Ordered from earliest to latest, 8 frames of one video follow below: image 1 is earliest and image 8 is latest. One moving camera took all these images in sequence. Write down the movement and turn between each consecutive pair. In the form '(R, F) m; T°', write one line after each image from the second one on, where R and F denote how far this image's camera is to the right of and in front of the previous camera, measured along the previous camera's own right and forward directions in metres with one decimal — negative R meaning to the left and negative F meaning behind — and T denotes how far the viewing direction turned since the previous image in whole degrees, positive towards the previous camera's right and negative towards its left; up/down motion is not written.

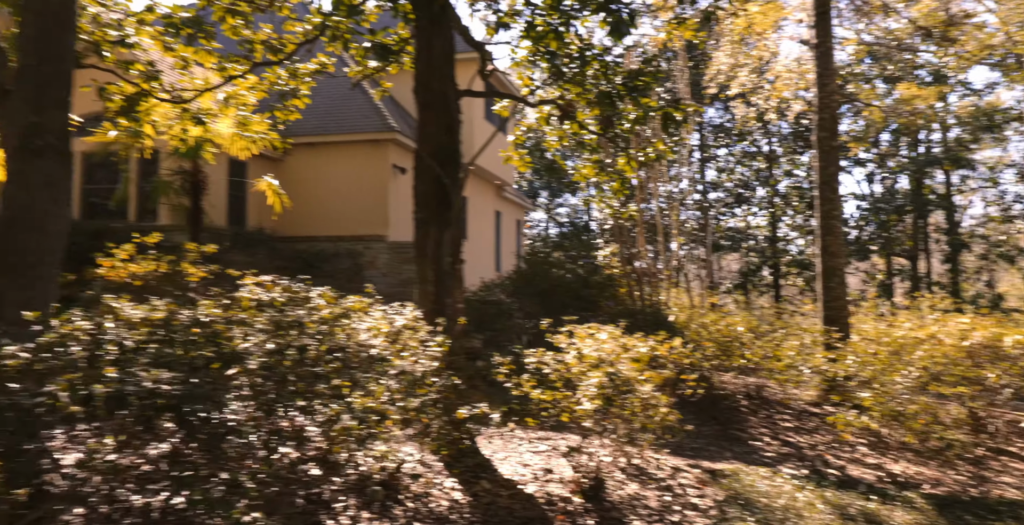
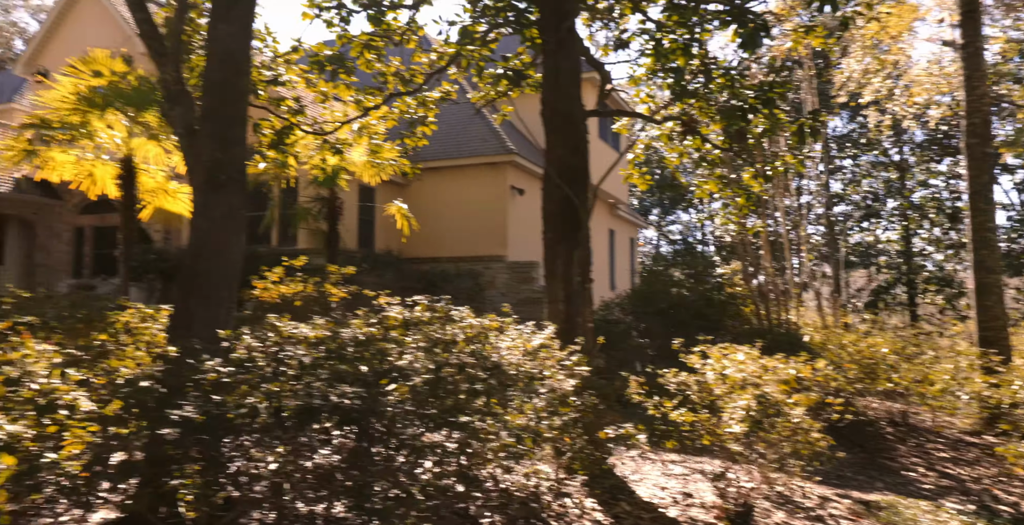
(-0.2, -0.1) m; -9°
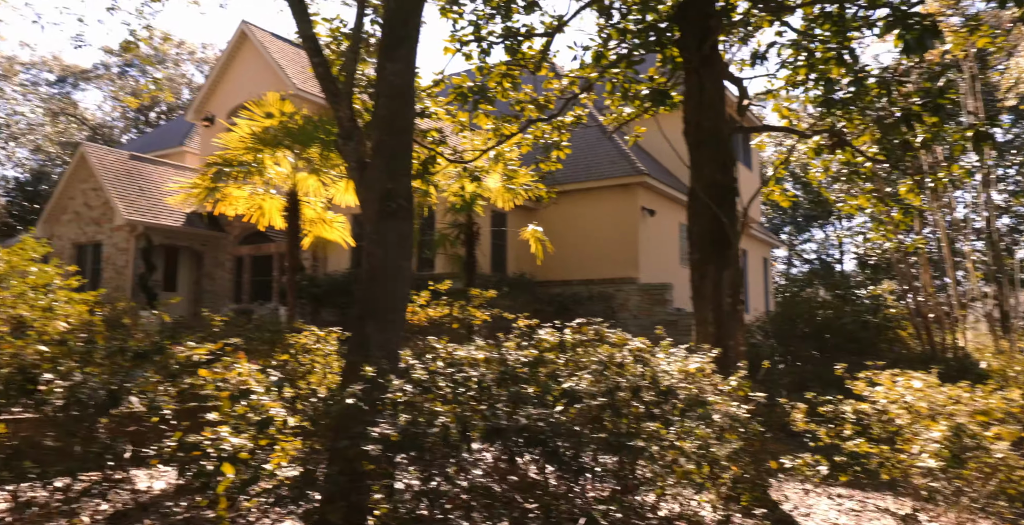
(-0.3, 0.0) m; -10°
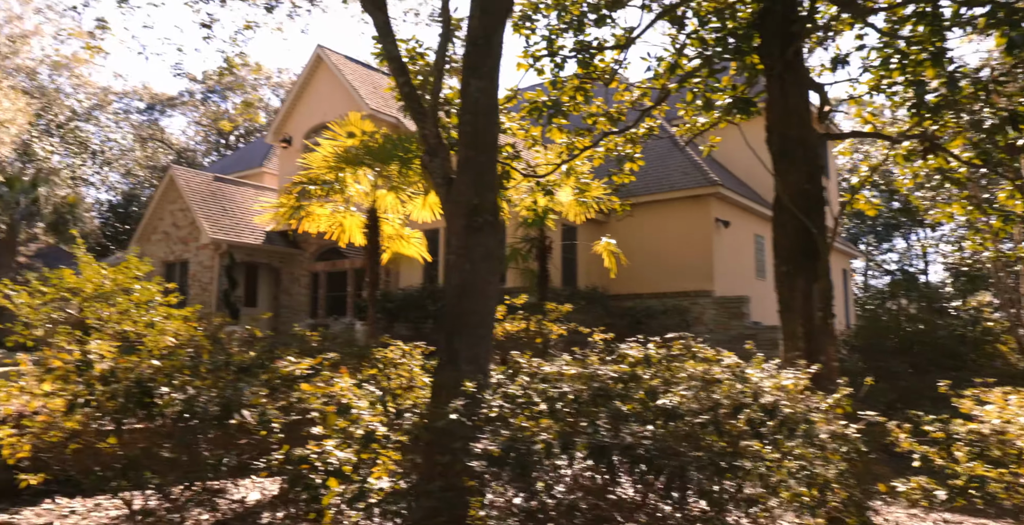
(-0.2, 0.0) m; -5°
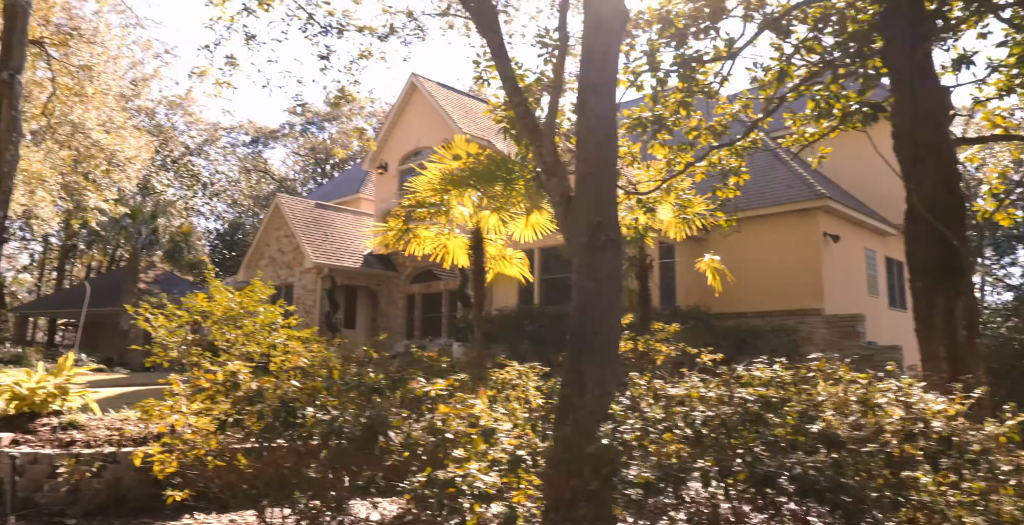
(-0.3, +0.1) m; -7°
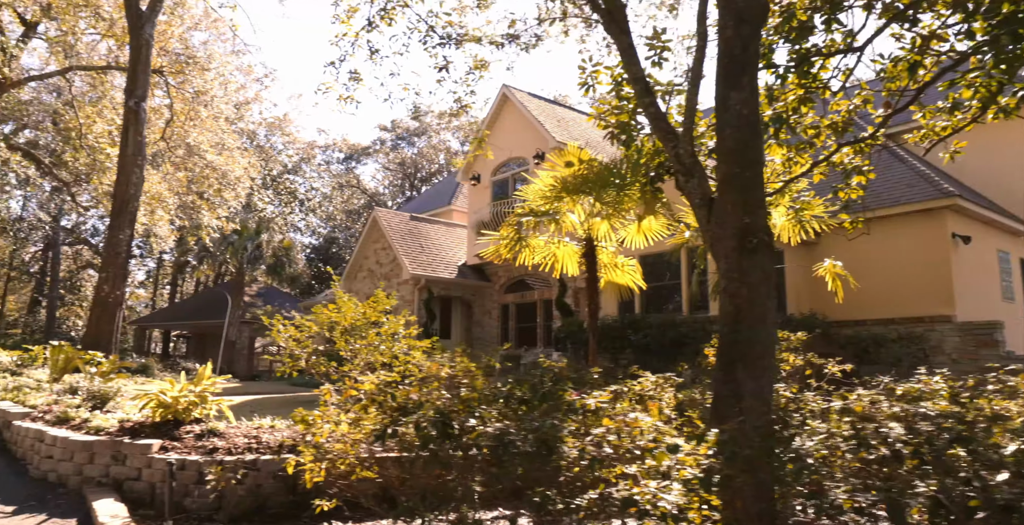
(-0.4, +0.1) m; -7°
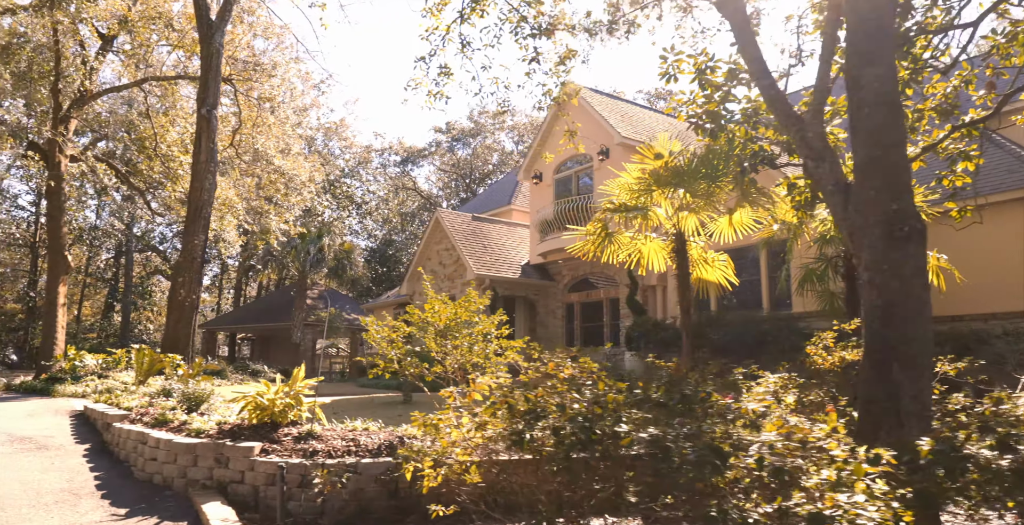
(-0.5, +0.2) m; -4°
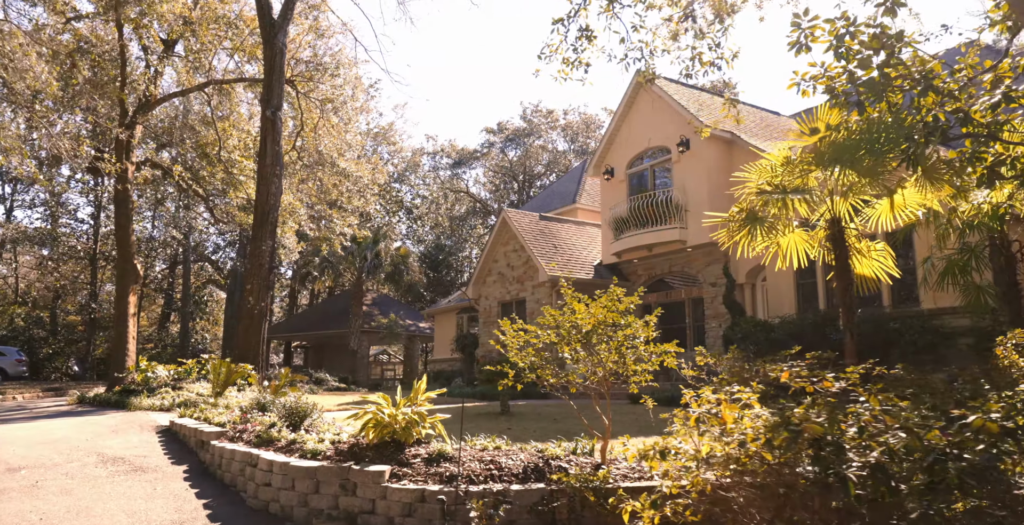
(-1.0, +0.9) m; -3°
